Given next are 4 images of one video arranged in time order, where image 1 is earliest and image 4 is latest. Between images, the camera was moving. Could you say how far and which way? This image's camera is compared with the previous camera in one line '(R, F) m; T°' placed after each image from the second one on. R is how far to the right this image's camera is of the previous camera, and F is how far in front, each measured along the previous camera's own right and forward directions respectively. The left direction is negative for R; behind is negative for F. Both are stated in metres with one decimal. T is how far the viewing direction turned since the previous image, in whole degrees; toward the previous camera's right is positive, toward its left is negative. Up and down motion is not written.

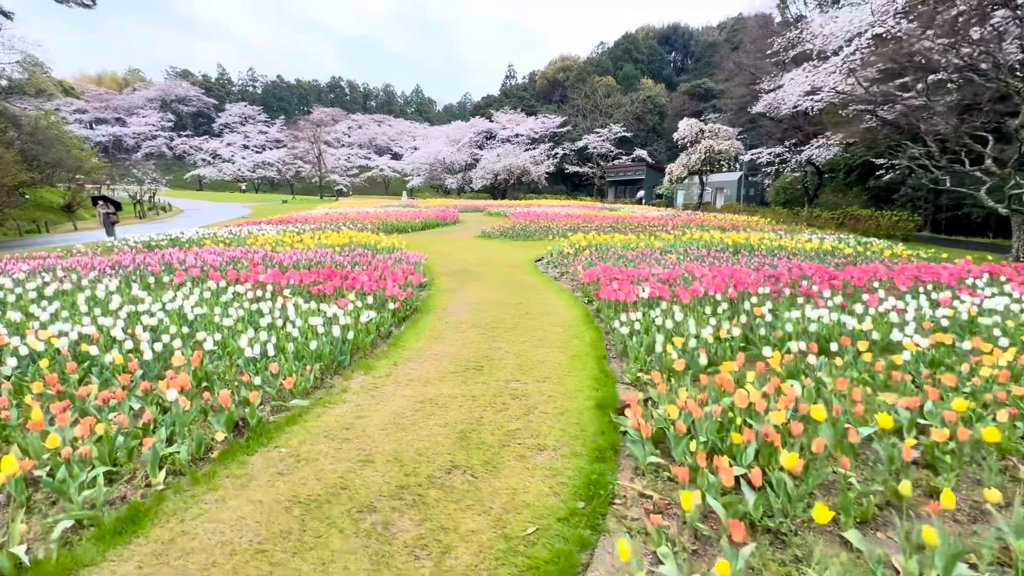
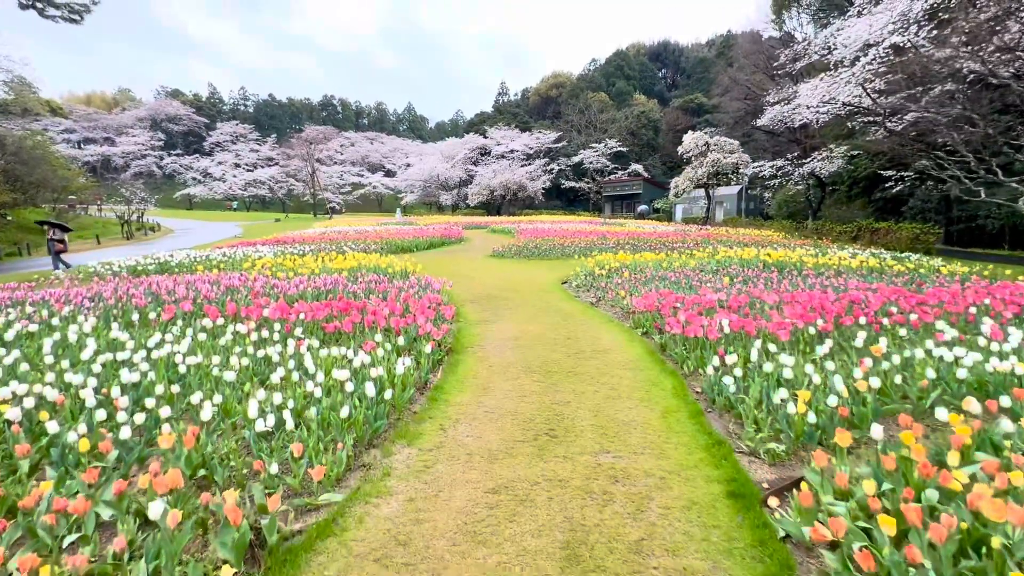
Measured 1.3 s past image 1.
(-0.5, +0.7) m; +1°
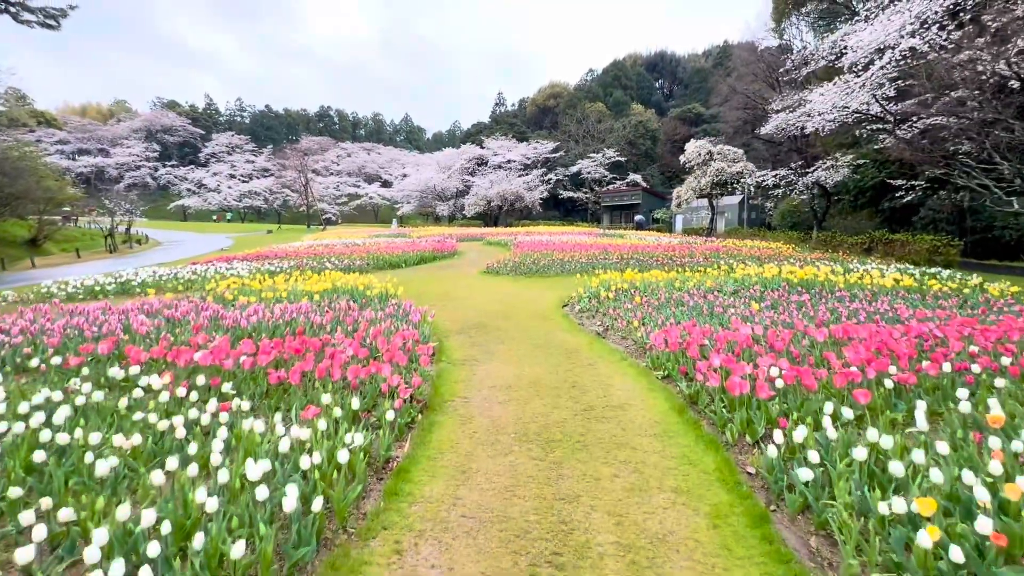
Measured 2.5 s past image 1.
(0.0, +0.8) m; 0°
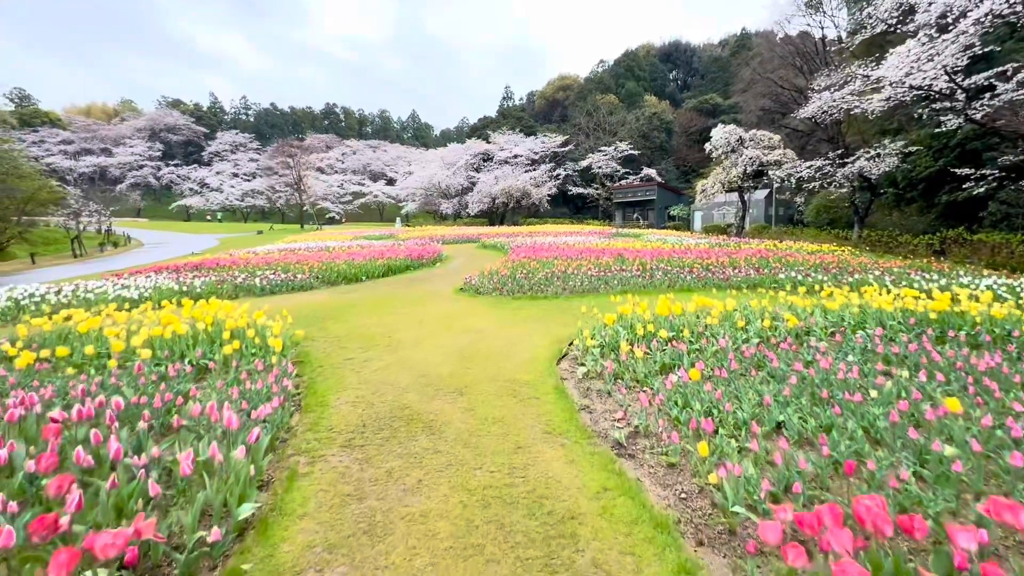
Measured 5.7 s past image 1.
(+0.4, +2.5) m; -1°
